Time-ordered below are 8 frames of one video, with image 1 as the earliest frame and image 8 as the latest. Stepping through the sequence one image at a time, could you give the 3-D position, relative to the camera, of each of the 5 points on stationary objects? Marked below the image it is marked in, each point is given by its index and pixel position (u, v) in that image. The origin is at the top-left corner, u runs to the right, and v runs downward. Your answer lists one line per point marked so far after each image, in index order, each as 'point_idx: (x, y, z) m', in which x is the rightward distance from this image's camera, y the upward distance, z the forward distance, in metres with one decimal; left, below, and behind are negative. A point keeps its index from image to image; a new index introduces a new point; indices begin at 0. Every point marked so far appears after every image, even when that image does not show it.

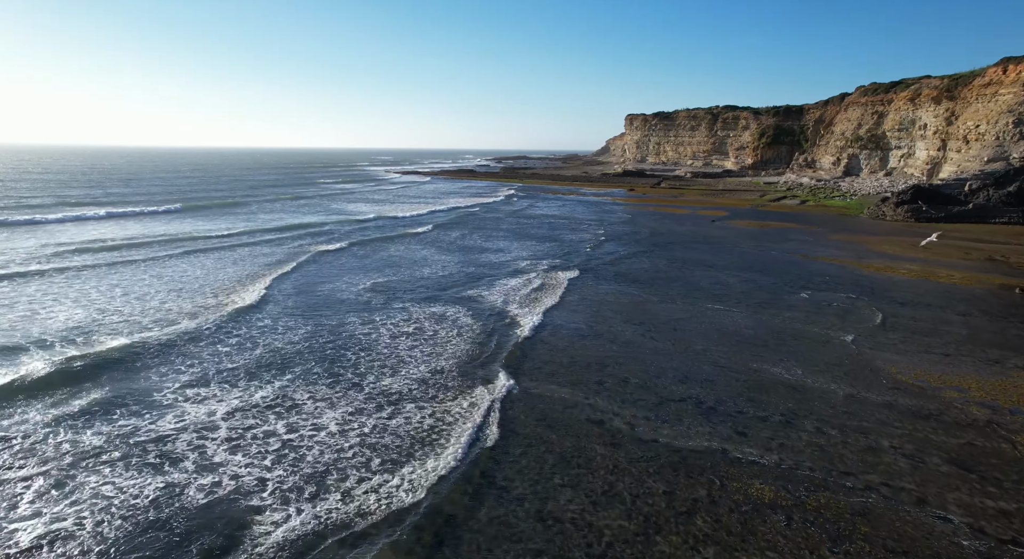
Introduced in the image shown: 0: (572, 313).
0: (+1.7, -0.9, +15.2) m
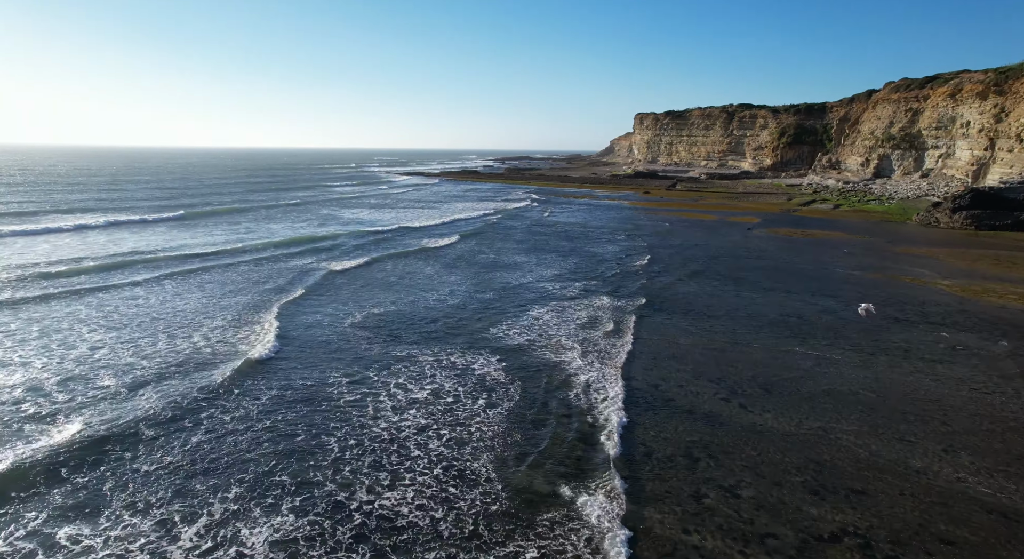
0: (+2.4, -1.7, +11.7) m
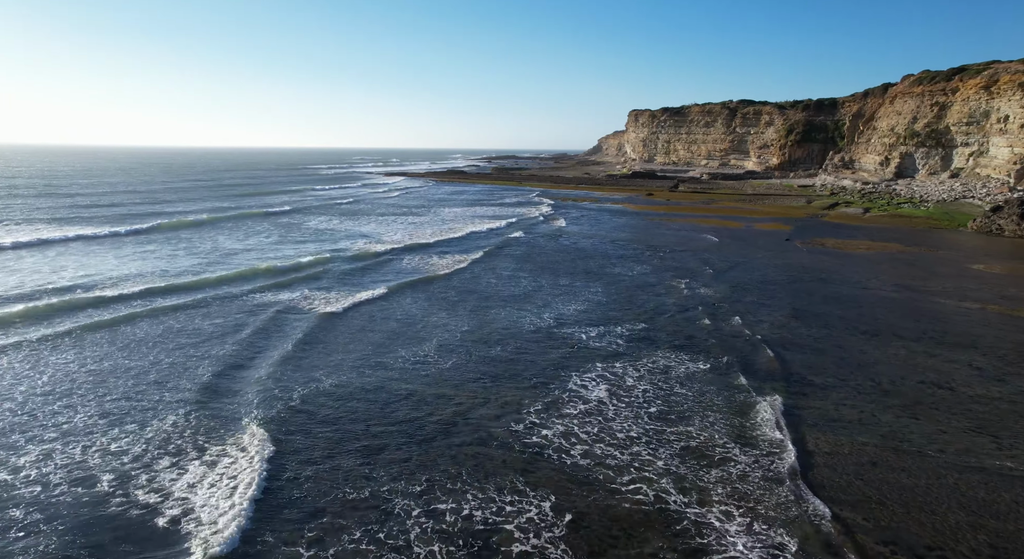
0: (+3.0, -2.8, +6.7) m
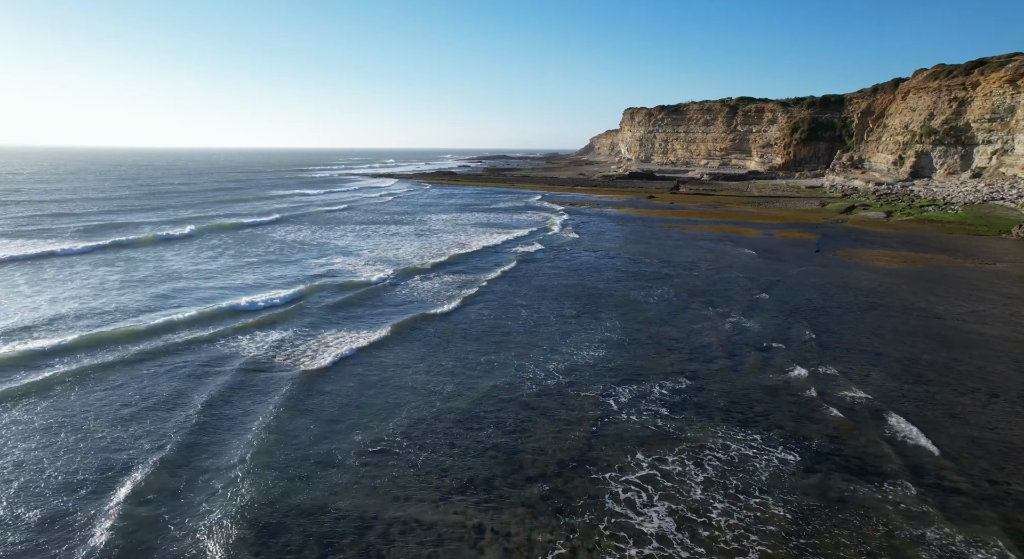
0: (+3.1, -3.6, +3.2) m
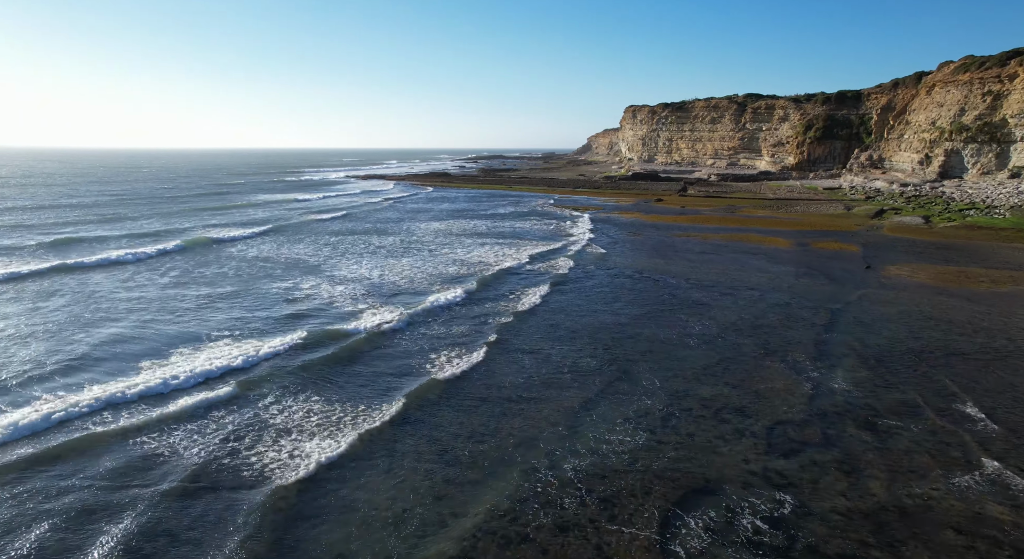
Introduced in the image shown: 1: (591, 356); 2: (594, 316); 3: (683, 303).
0: (+3.3, -4.5, -0.7) m
1: (+1.8, -1.7, +12.6) m
2: (+2.2, -0.9, +15.7) m
3: (+5.2, -0.7, +17.4) m
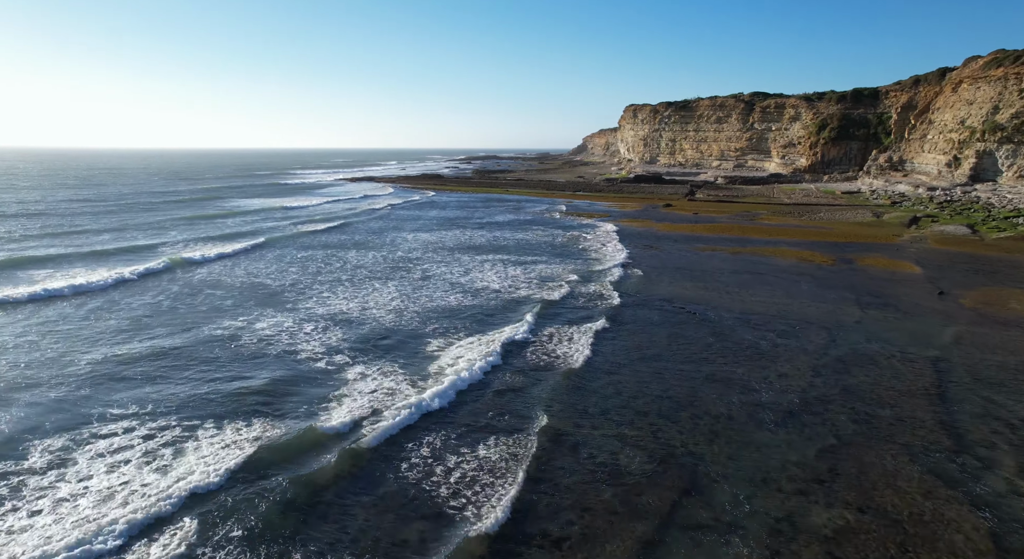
0: (+3.6, -5.4, -4.5) m
1: (+2.0, -2.7, +8.8) m
2: (+2.4, -1.9, +12.0) m
3: (+5.3, -1.6, +13.6) m
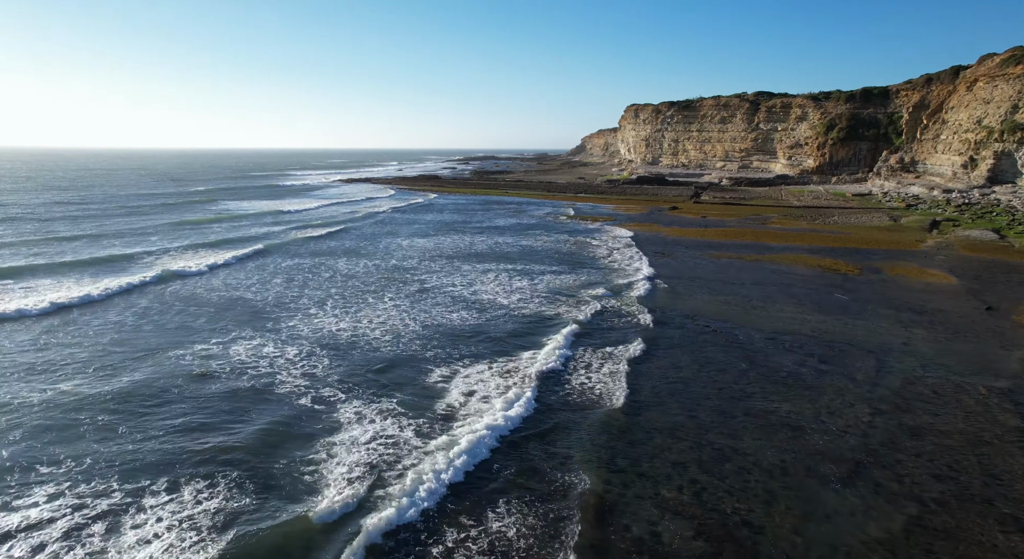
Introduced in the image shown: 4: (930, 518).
0: (+3.9, -5.9, -6.2) m
1: (+2.2, -3.1, +7.0) m
2: (+2.6, -2.3, +10.2) m
3: (+5.5, -2.0, +11.9) m
4: (+5.4, -3.0, +7.3) m
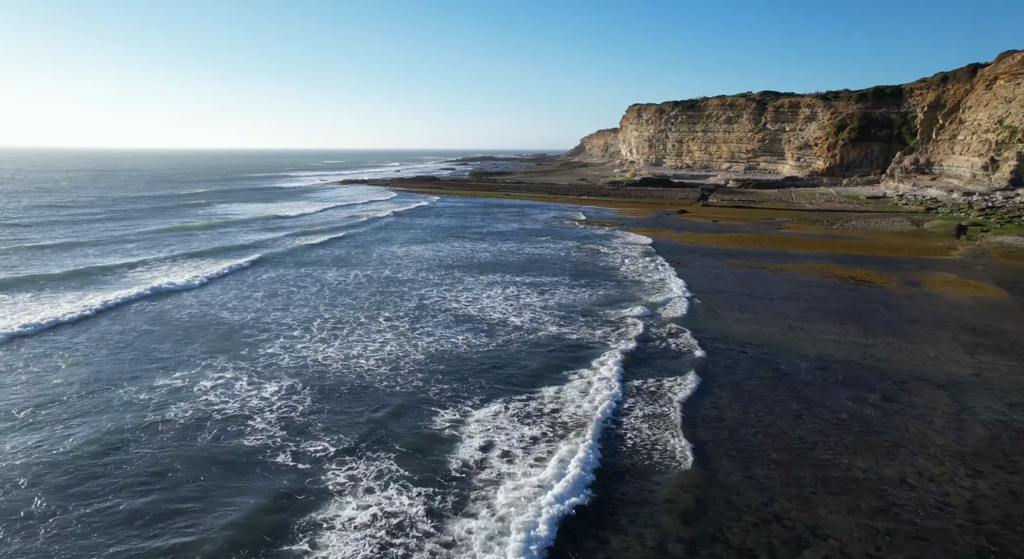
0: (+4.3, -6.3, -8.1) m
1: (+2.5, -3.6, +5.1) m
2: (+2.9, -2.8, +8.3) m
3: (+5.8, -2.5, +10.0) m
4: (+5.7, -3.5, +5.4) m
